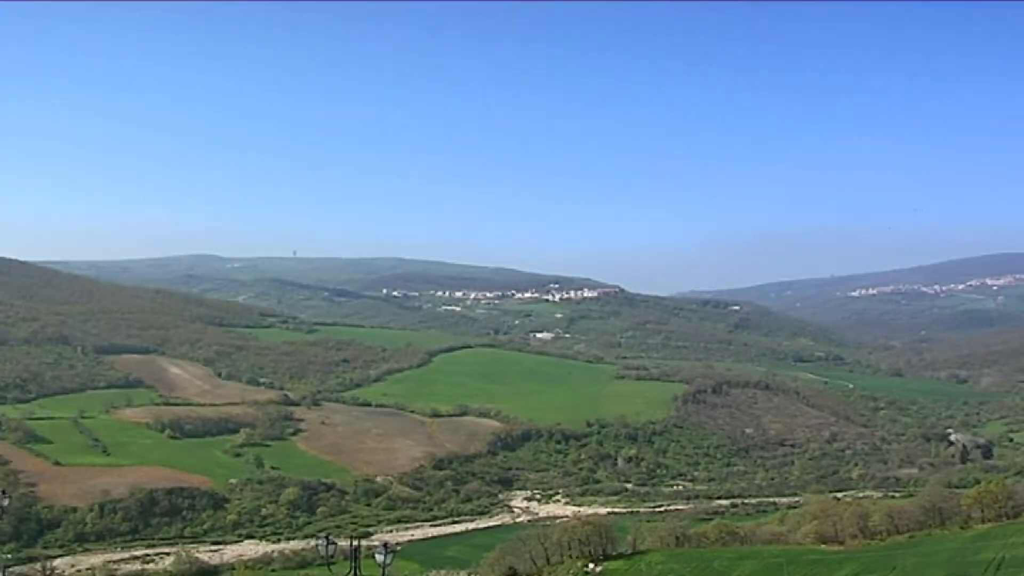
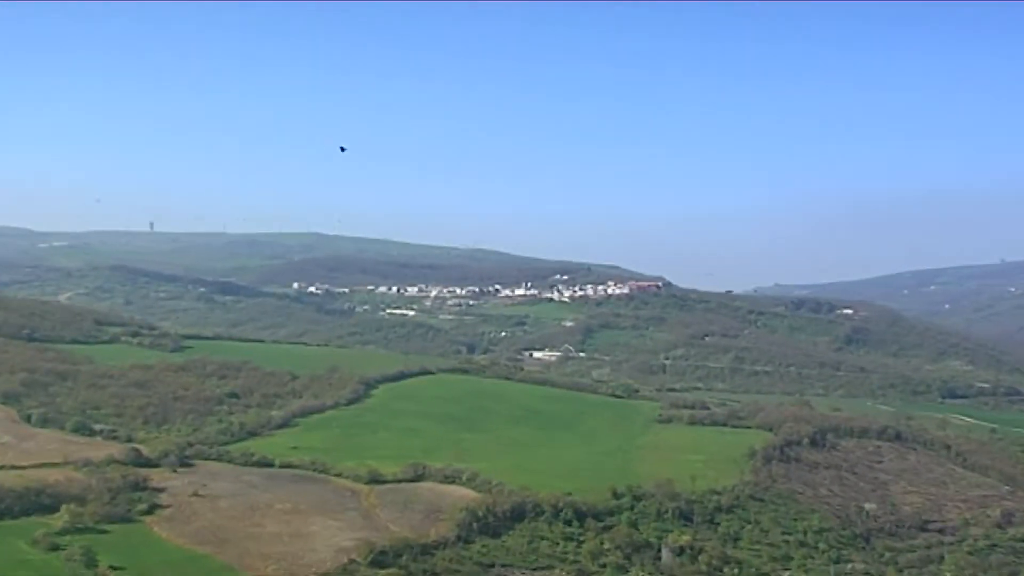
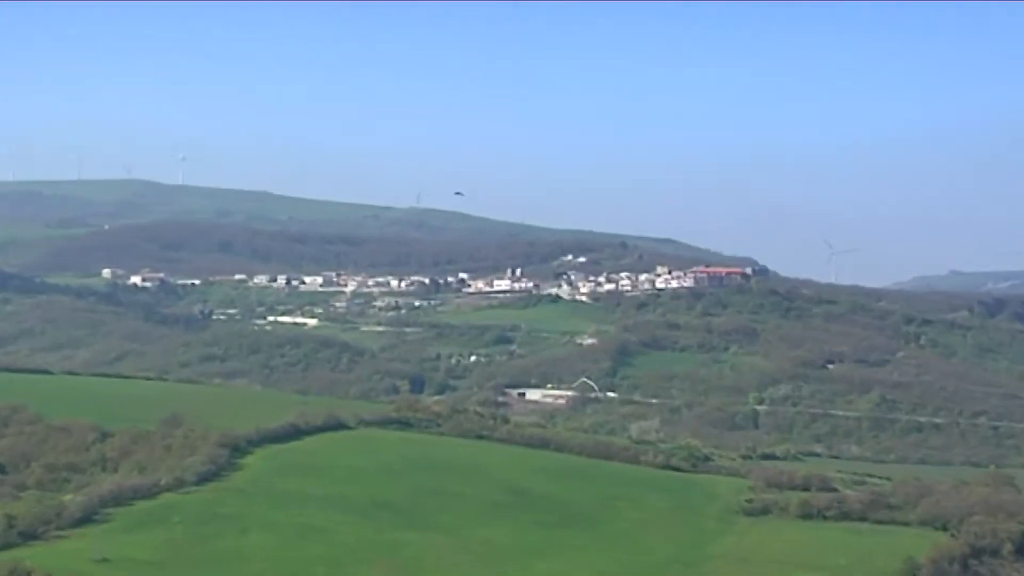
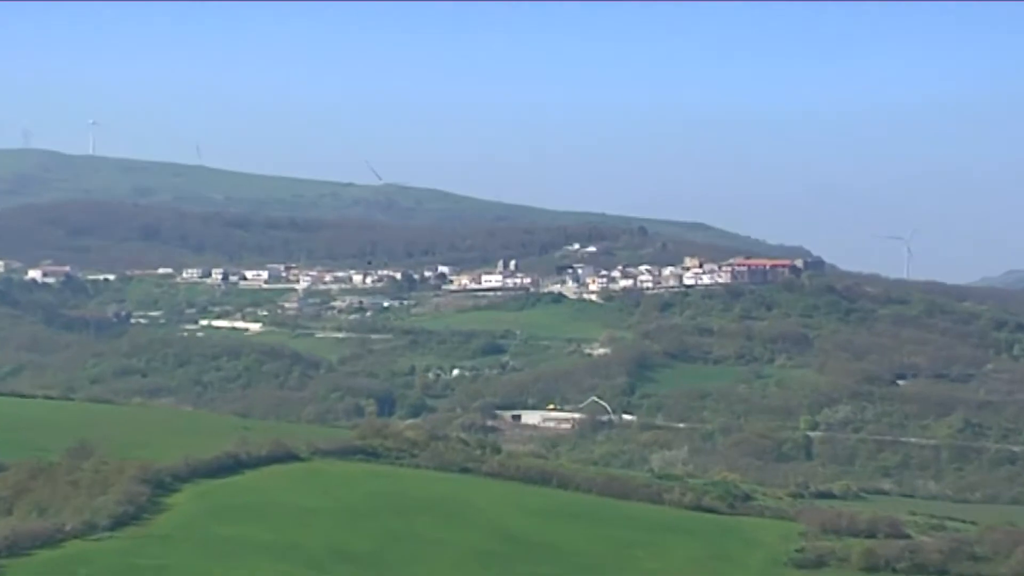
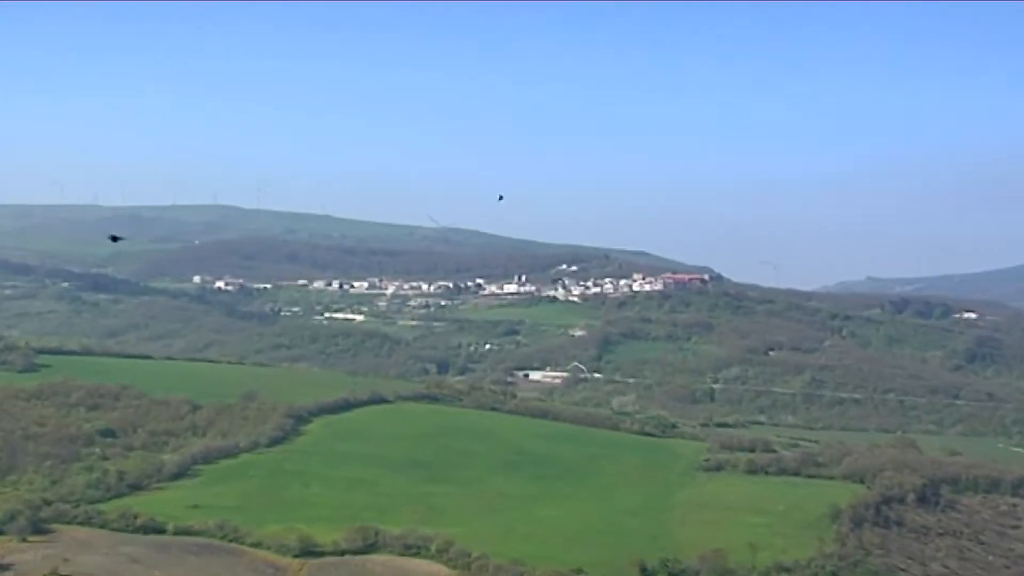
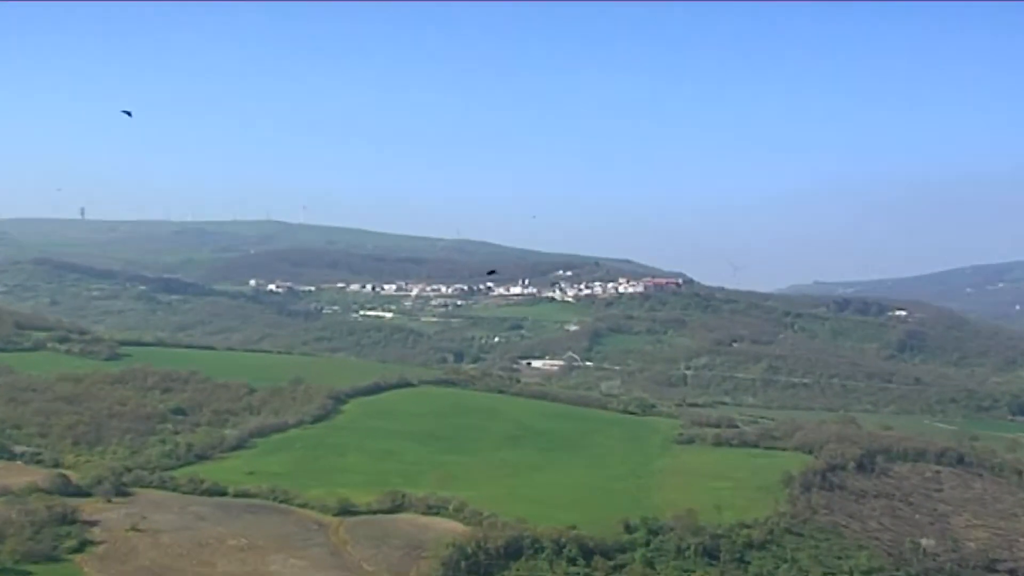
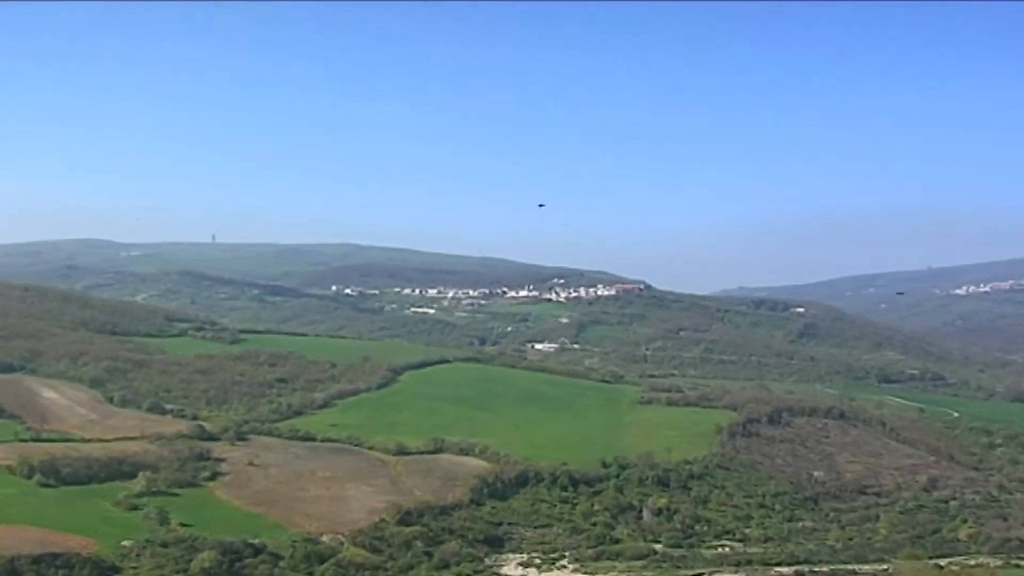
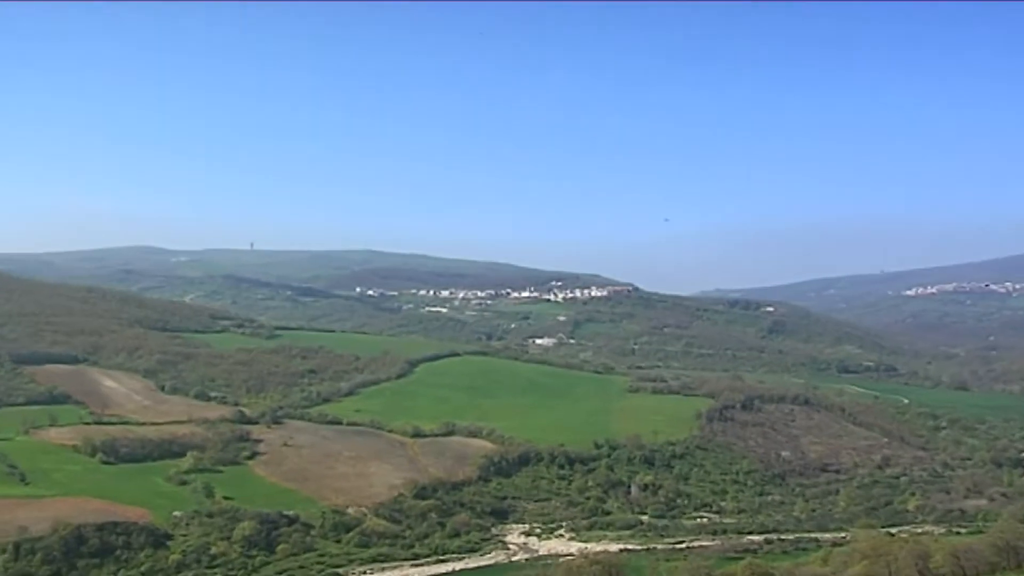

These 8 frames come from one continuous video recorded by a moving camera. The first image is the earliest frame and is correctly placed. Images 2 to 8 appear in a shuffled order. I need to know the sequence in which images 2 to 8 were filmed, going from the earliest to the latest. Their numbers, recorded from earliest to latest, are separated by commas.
8, 7, 2, 6, 5, 3, 4
